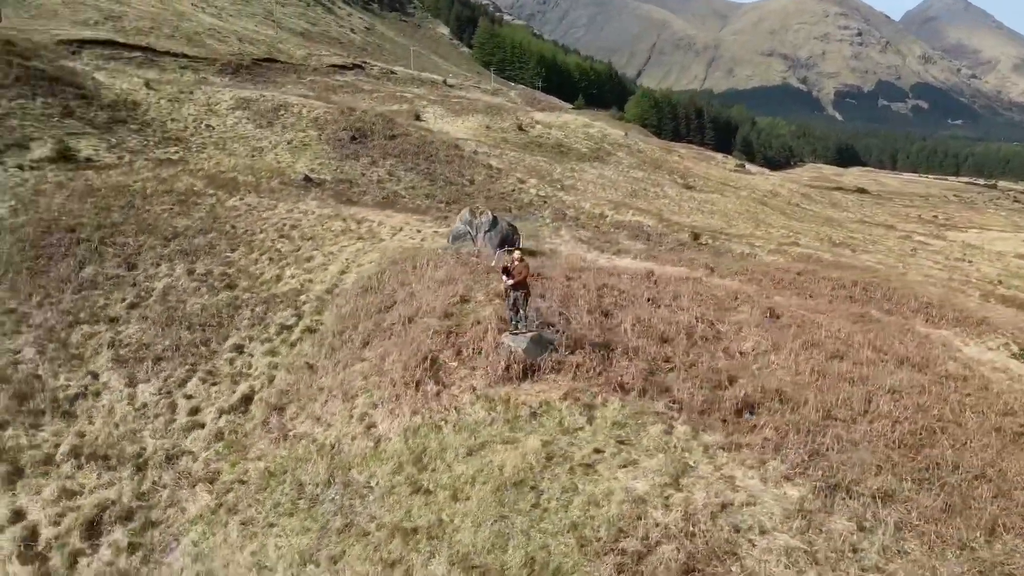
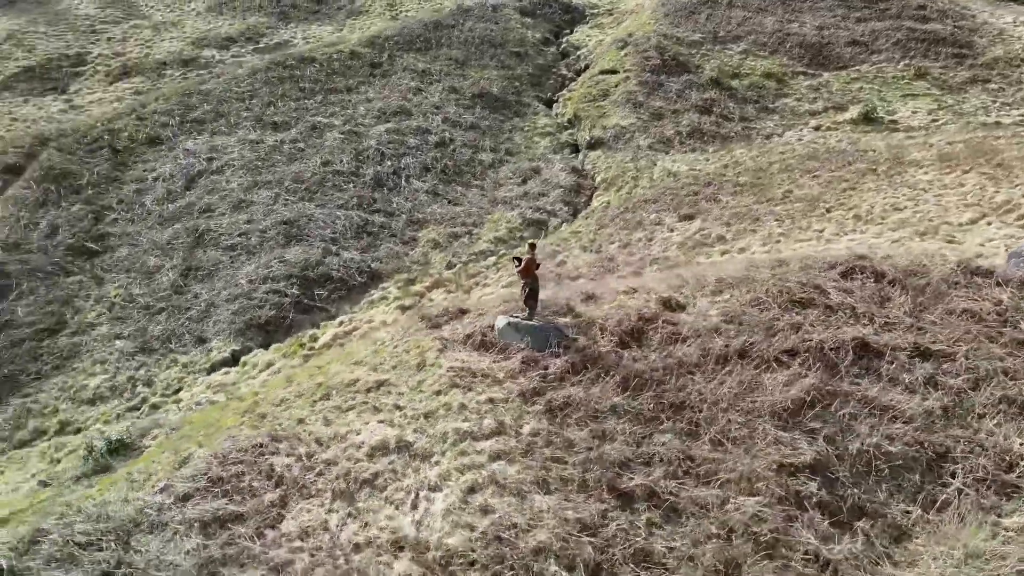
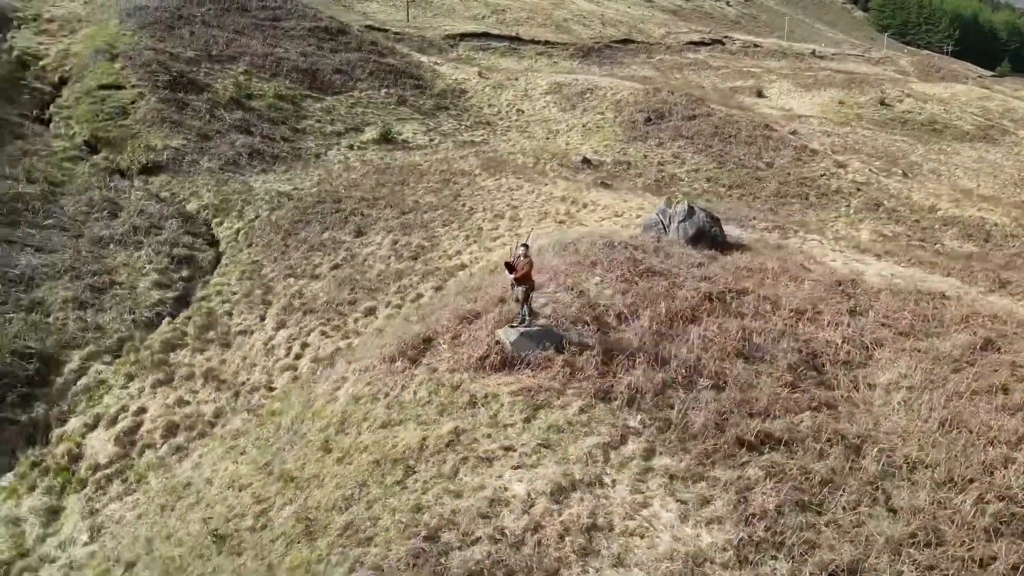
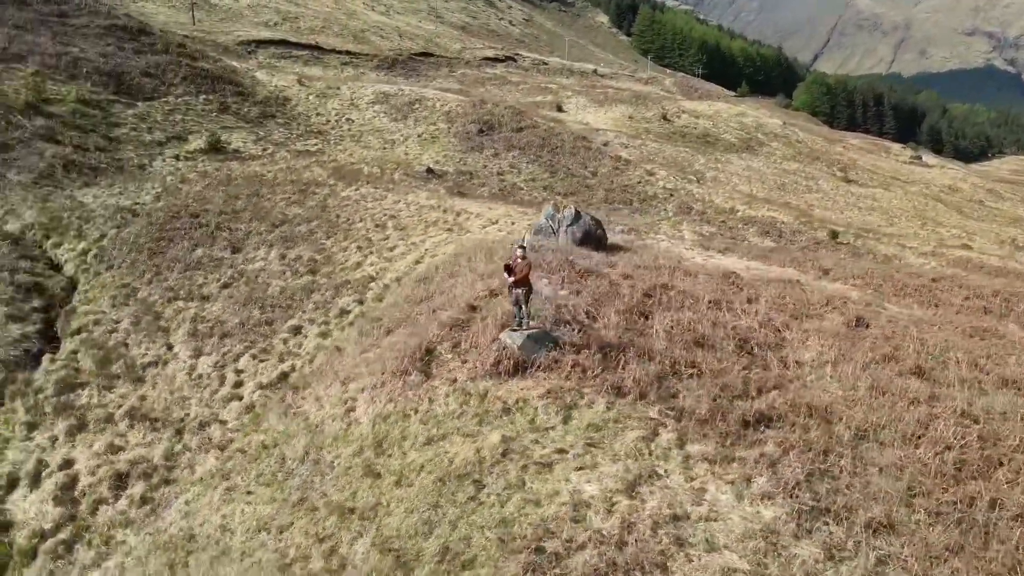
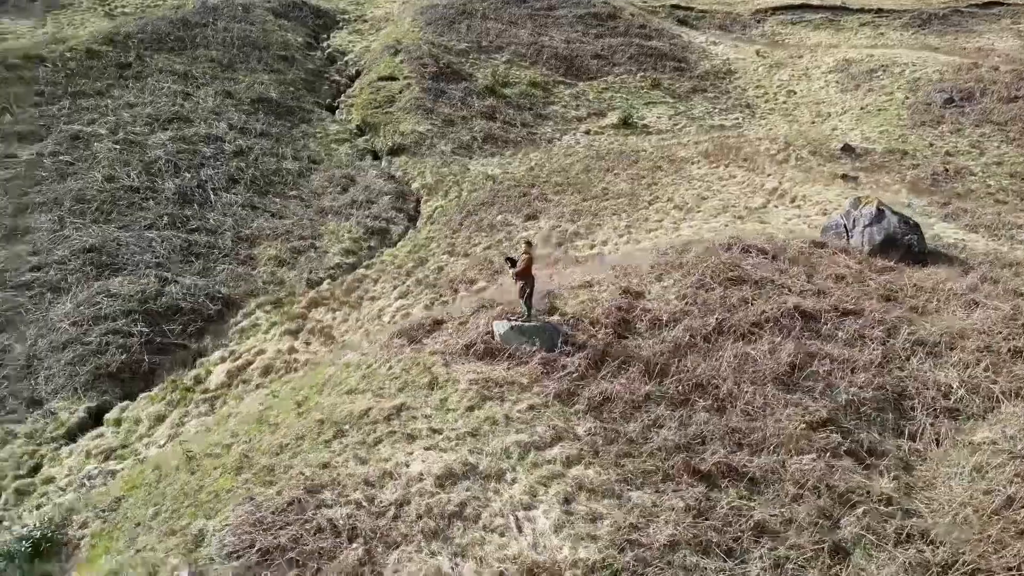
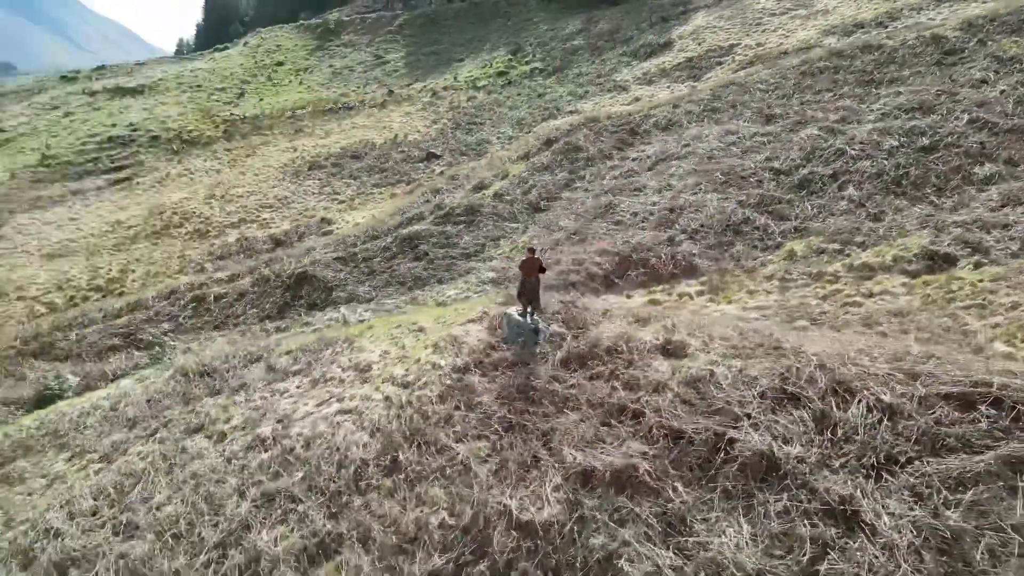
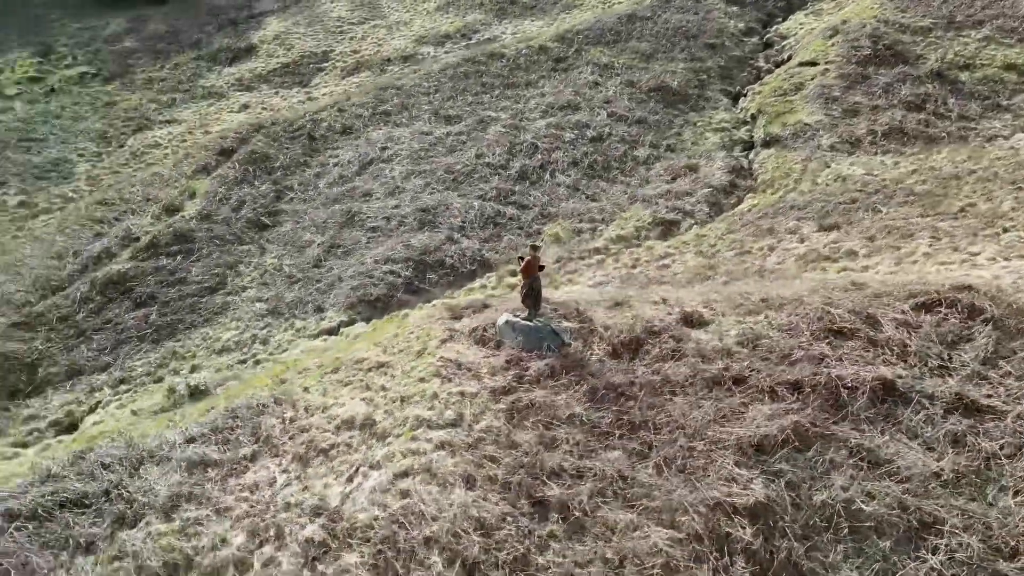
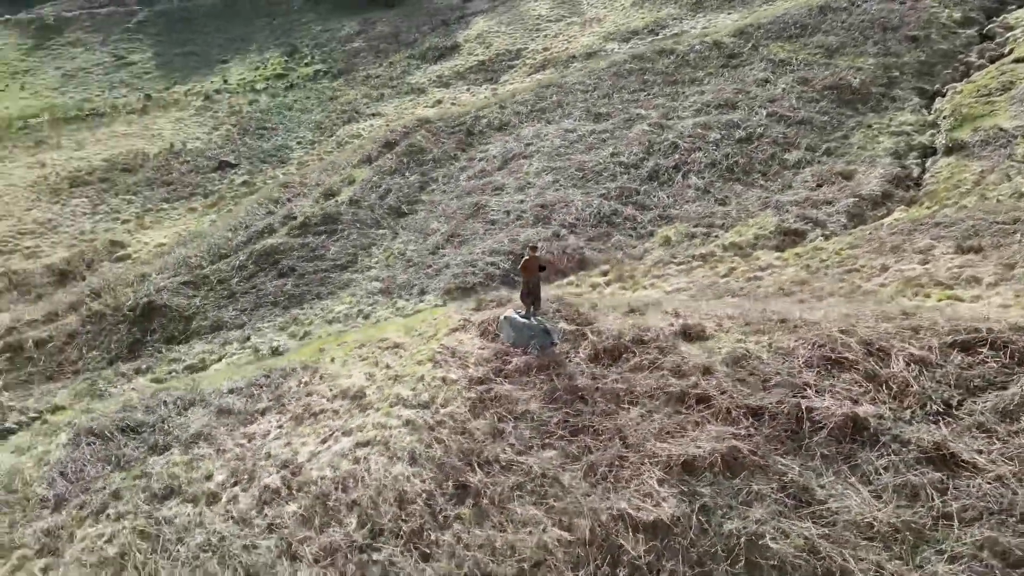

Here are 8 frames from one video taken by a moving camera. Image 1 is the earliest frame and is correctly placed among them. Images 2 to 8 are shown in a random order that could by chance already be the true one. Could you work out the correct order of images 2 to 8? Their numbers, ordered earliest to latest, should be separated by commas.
4, 3, 5, 2, 7, 8, 6
